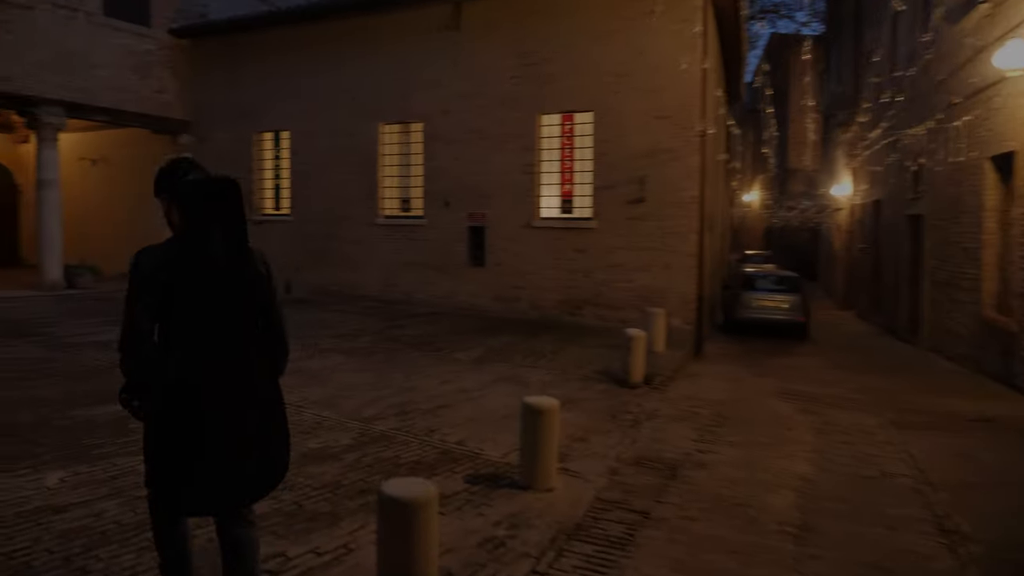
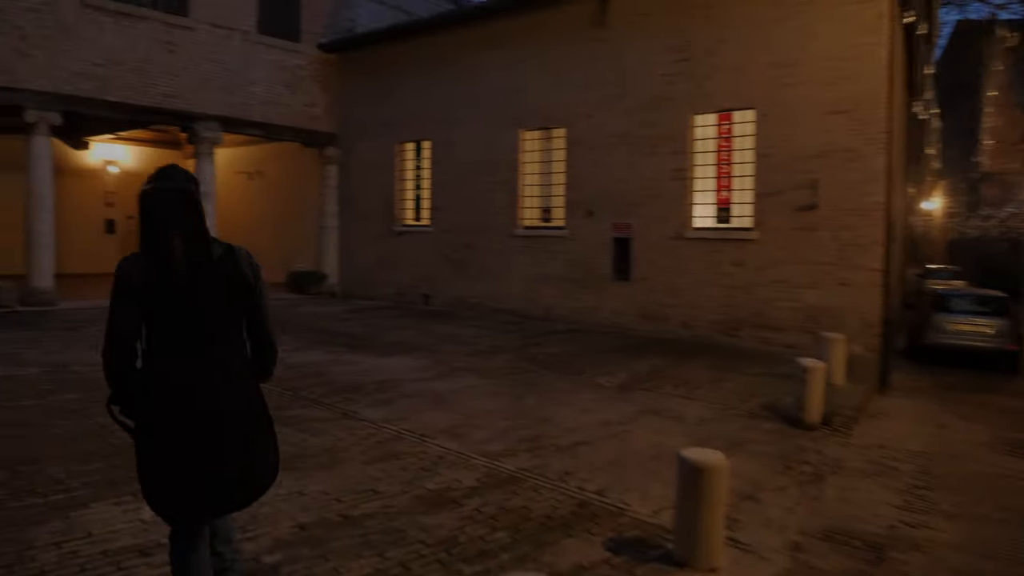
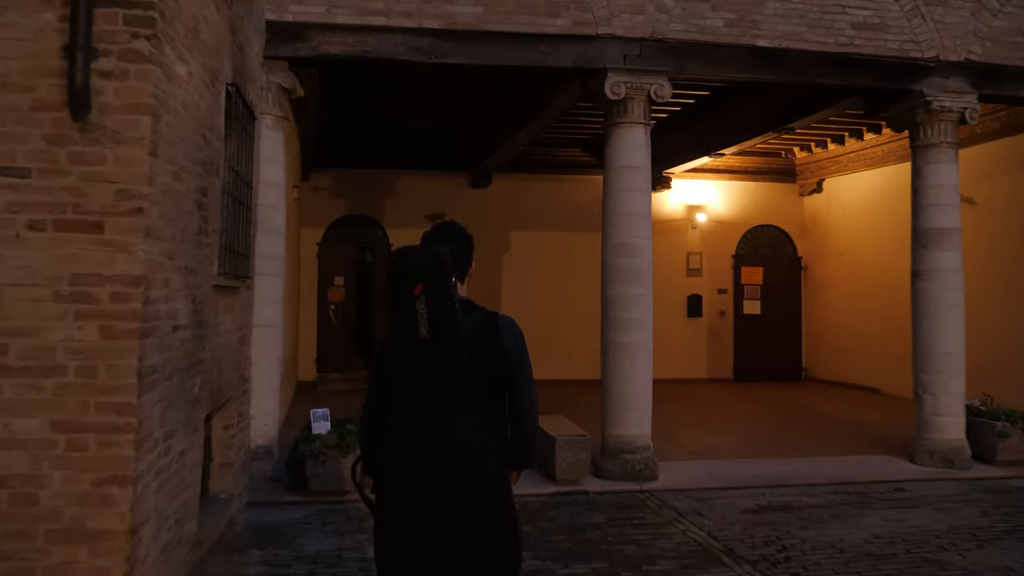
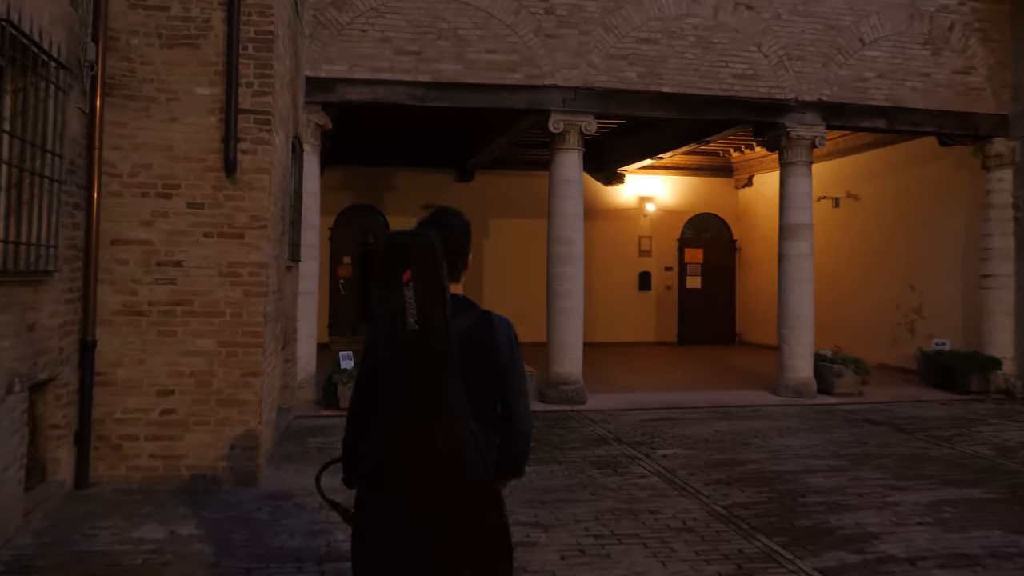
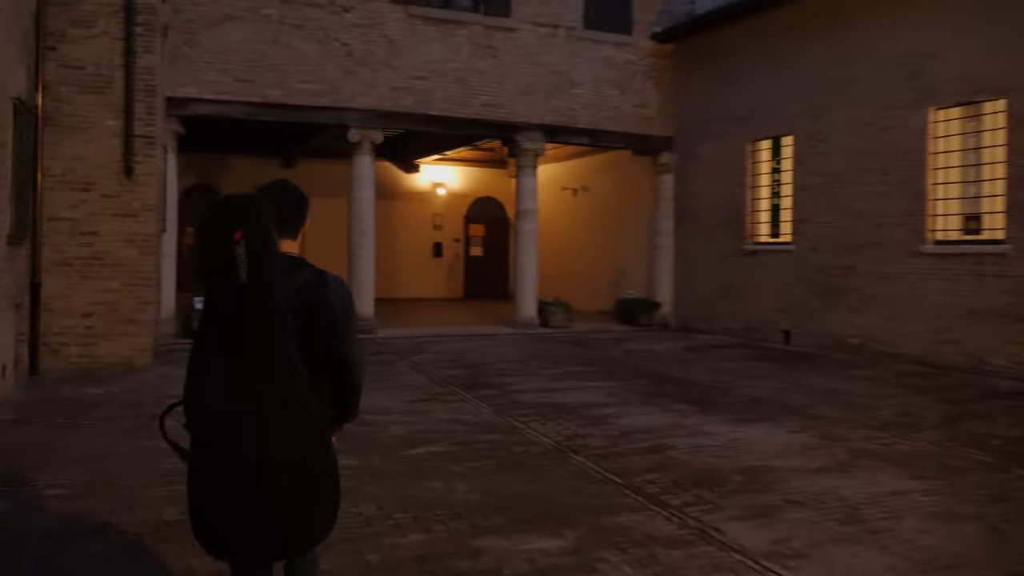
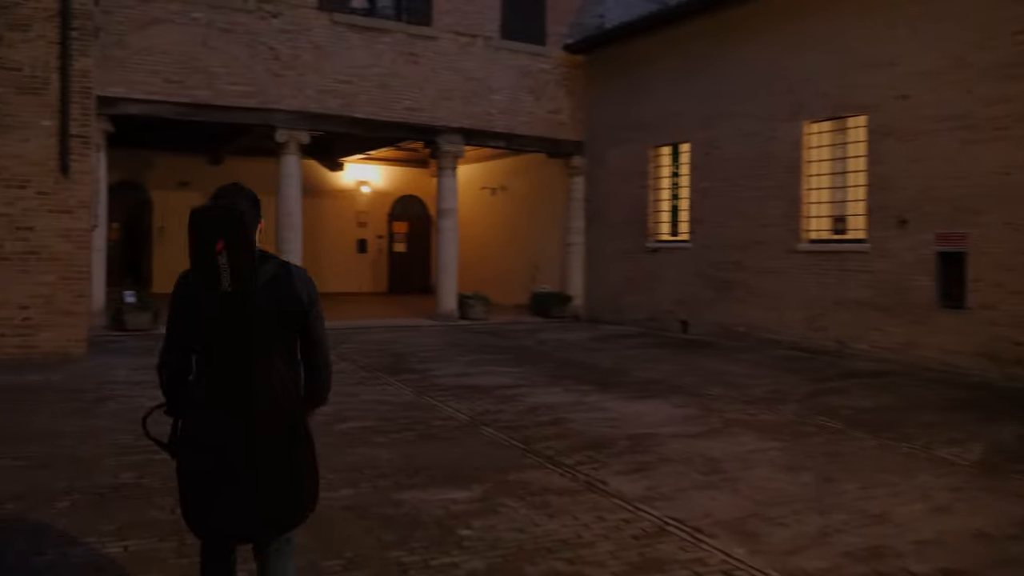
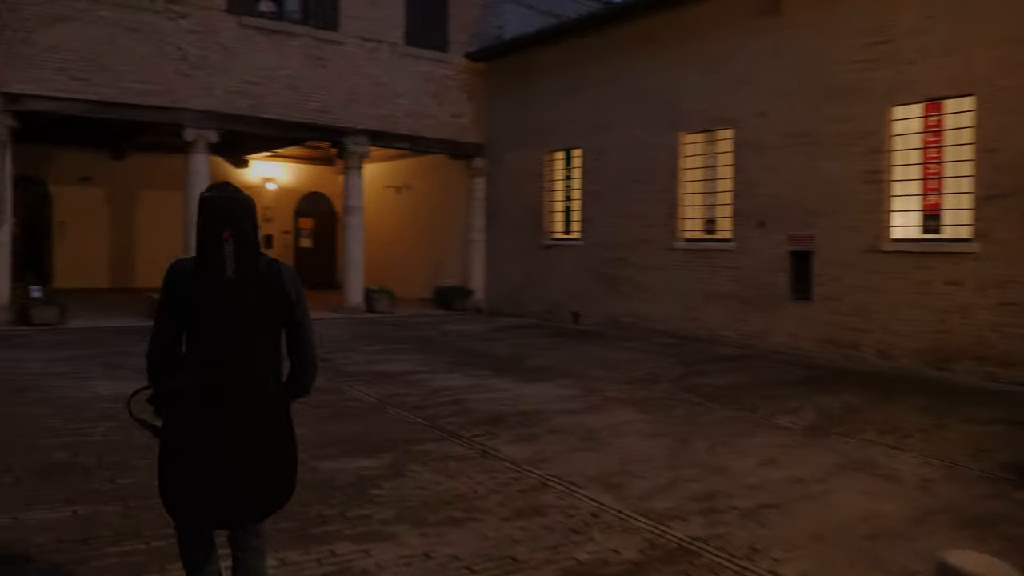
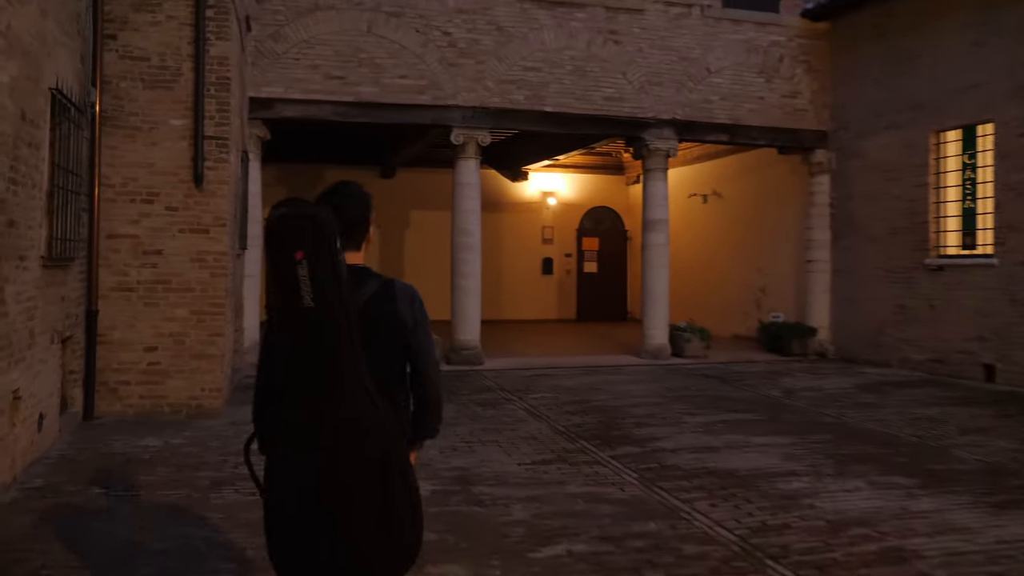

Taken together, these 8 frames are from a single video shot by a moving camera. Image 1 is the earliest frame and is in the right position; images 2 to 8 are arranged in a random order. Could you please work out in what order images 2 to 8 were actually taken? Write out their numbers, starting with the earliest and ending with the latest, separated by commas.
2, 7, 6, 5, 8, 4, 3
